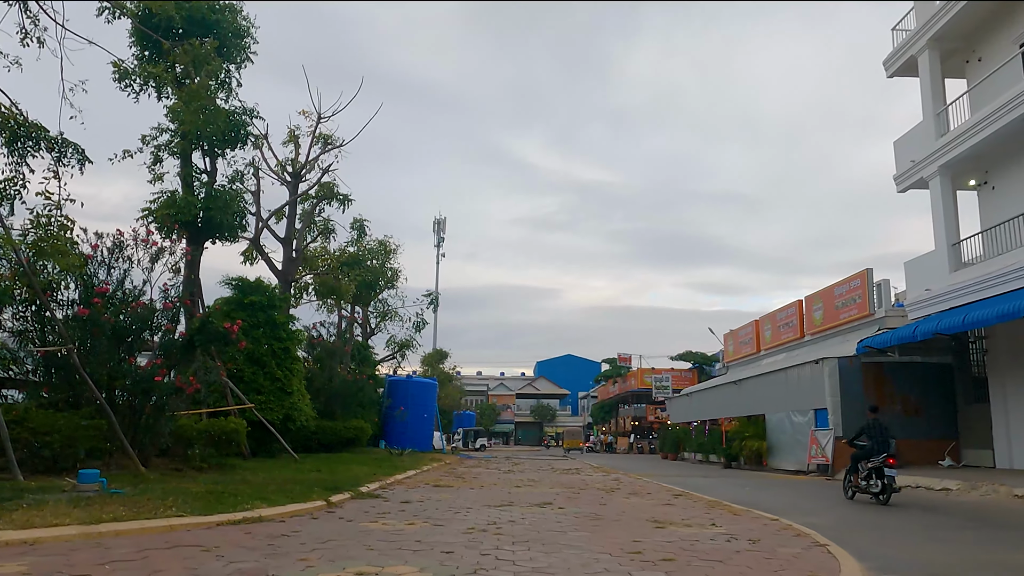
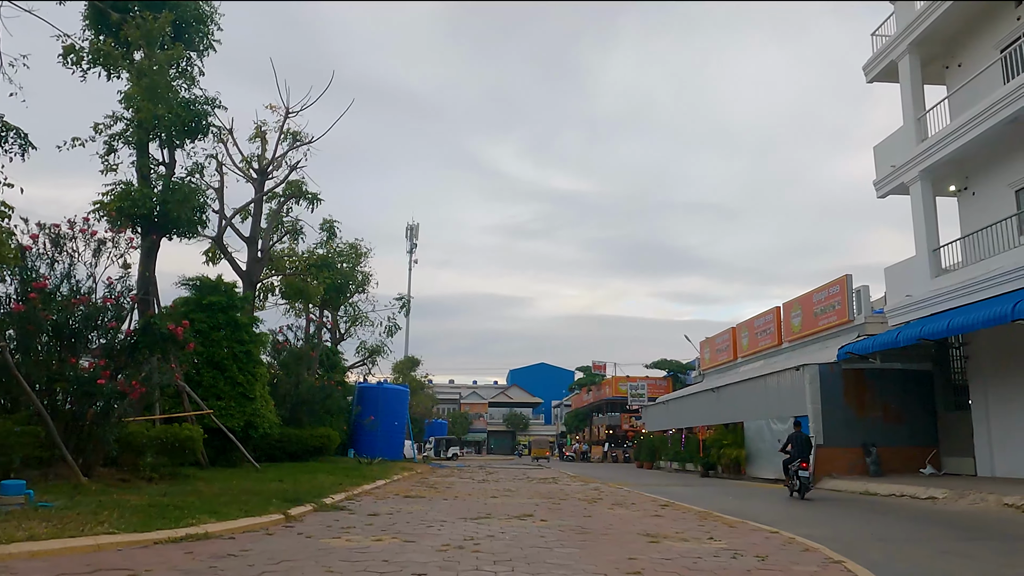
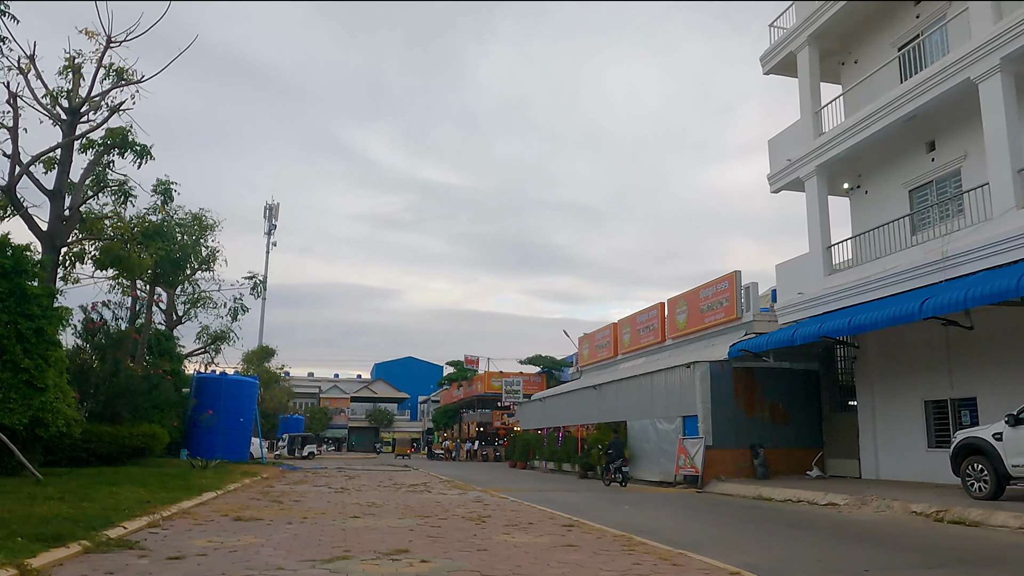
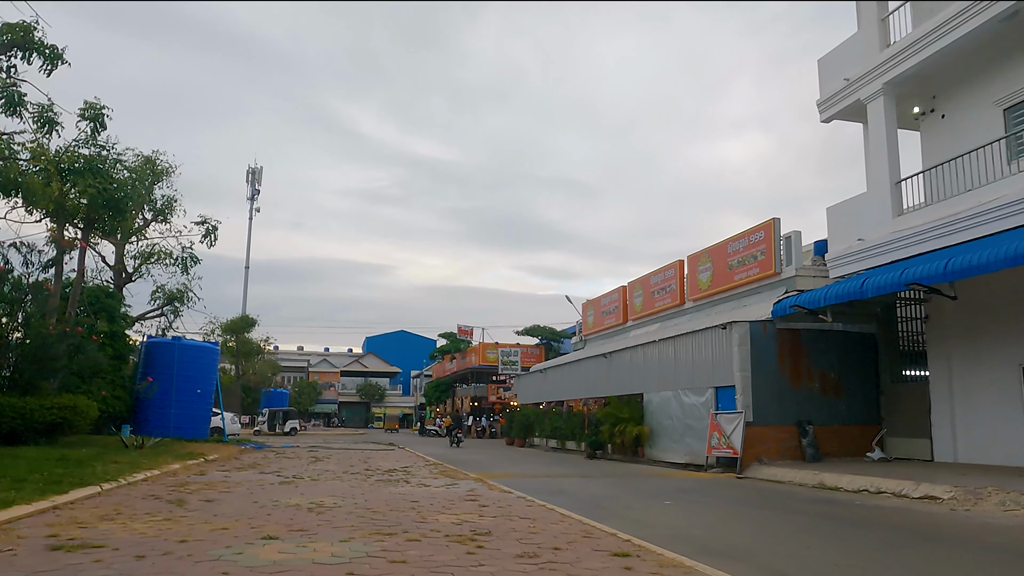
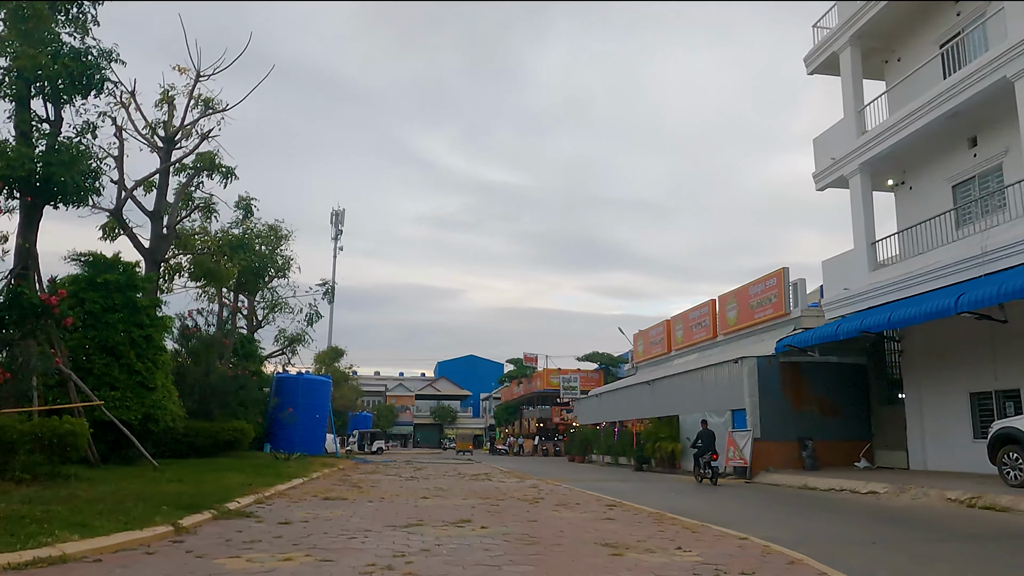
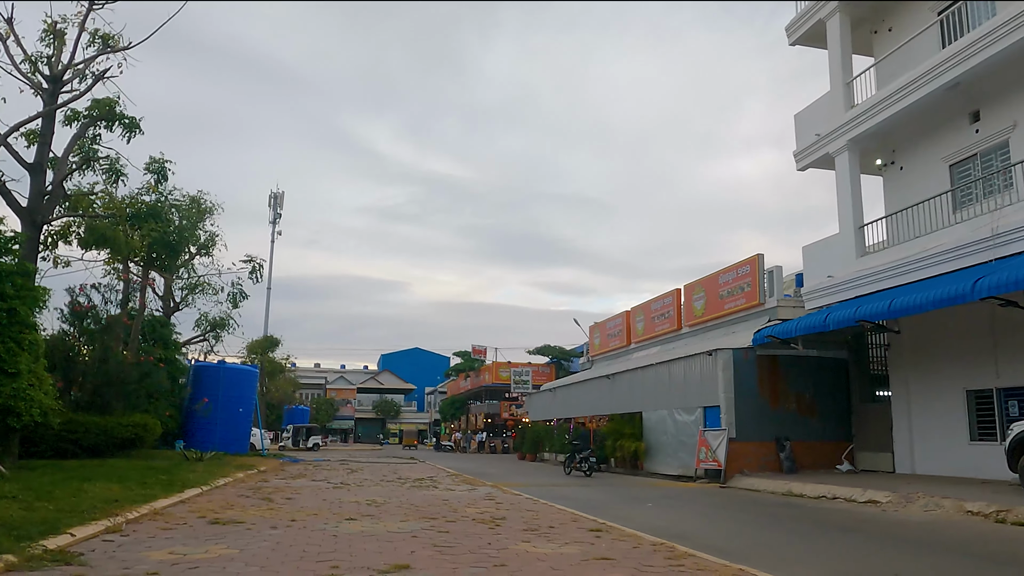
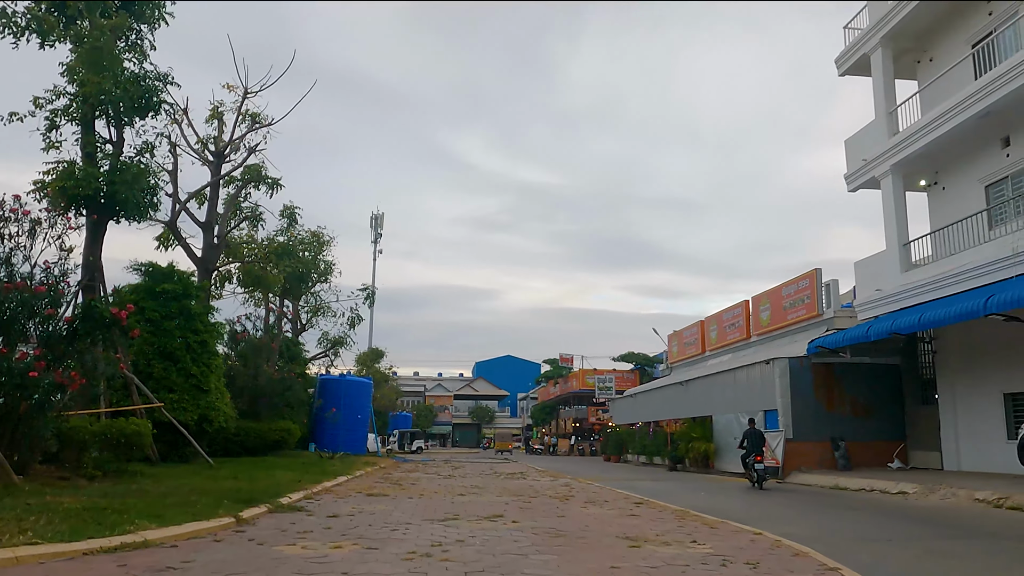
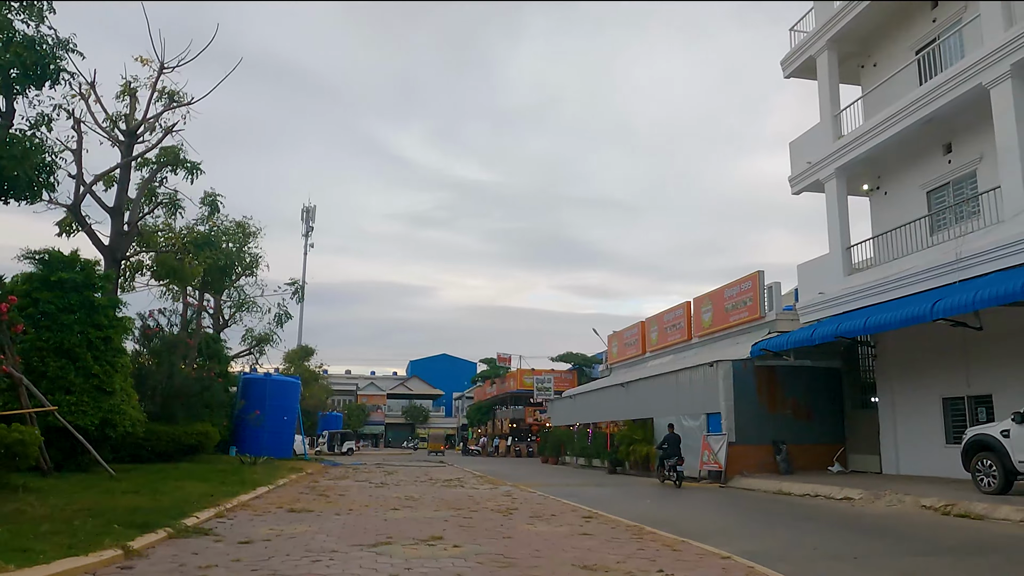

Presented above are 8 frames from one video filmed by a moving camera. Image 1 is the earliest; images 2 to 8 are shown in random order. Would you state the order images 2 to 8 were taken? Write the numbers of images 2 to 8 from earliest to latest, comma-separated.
2, 7, 5, 8, 3, 6, 4
